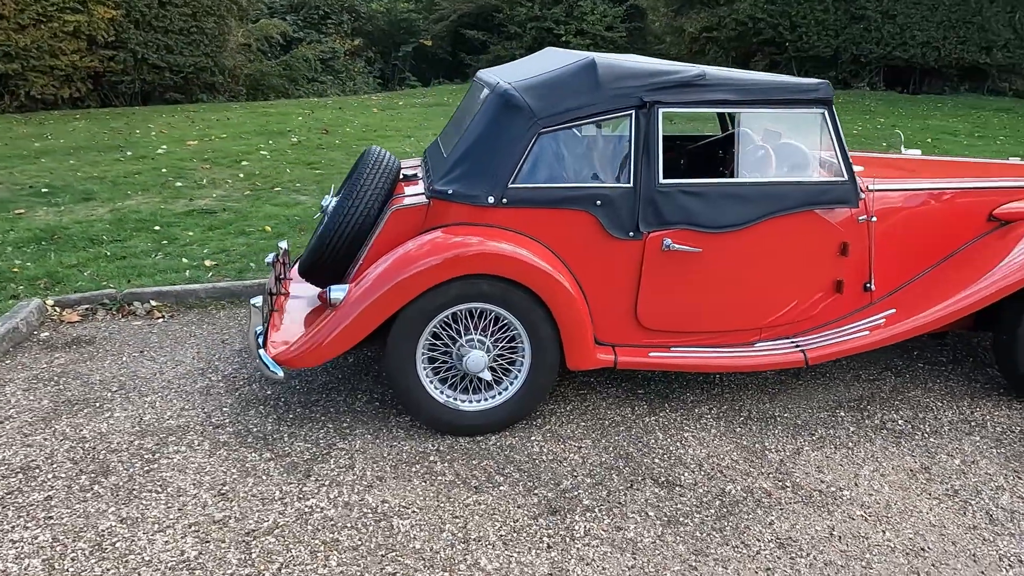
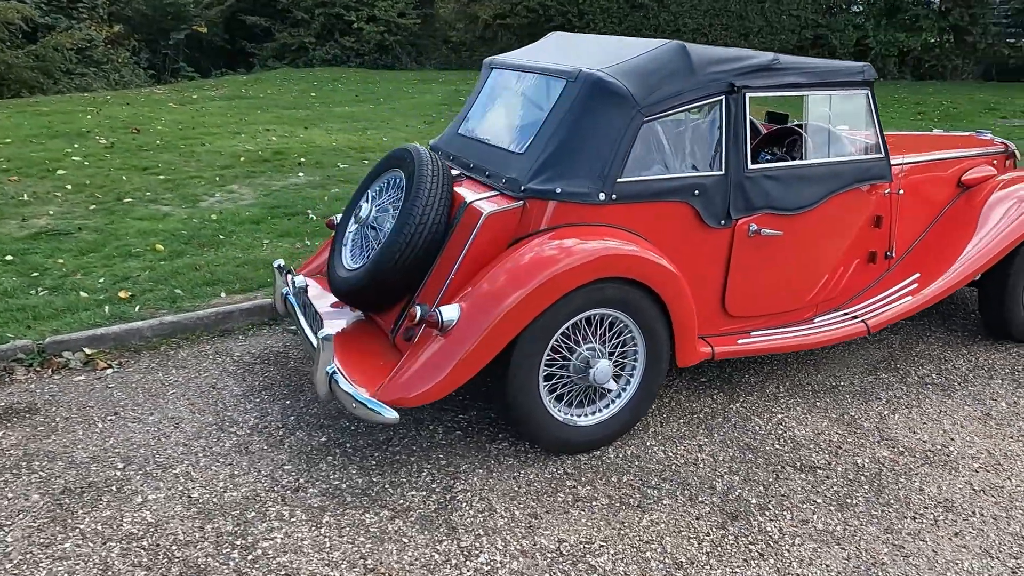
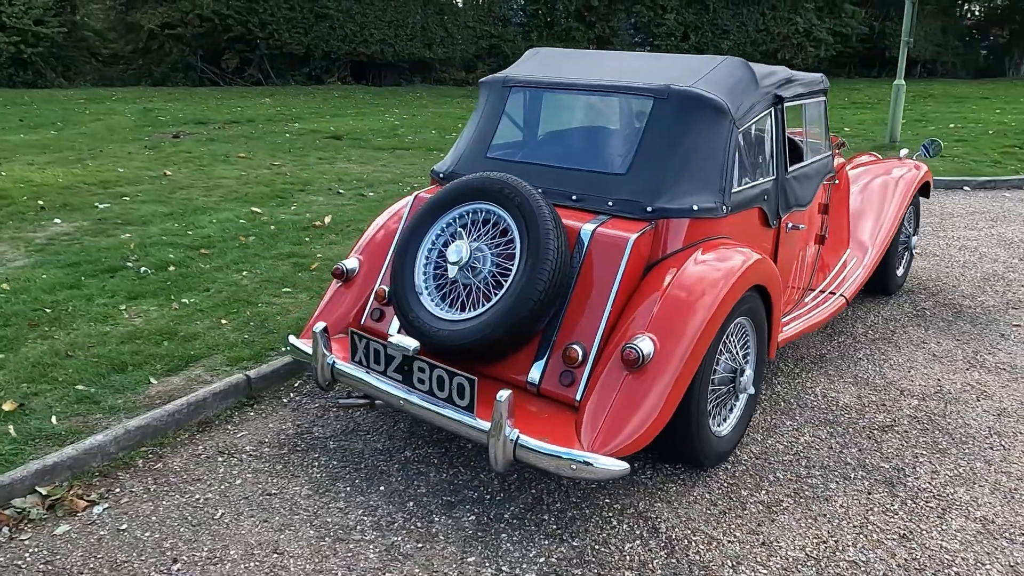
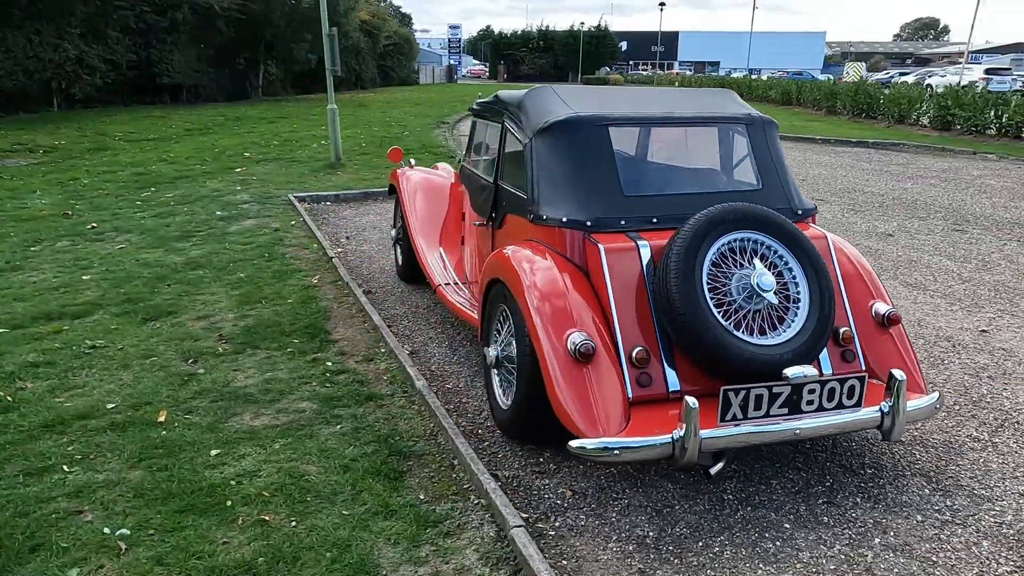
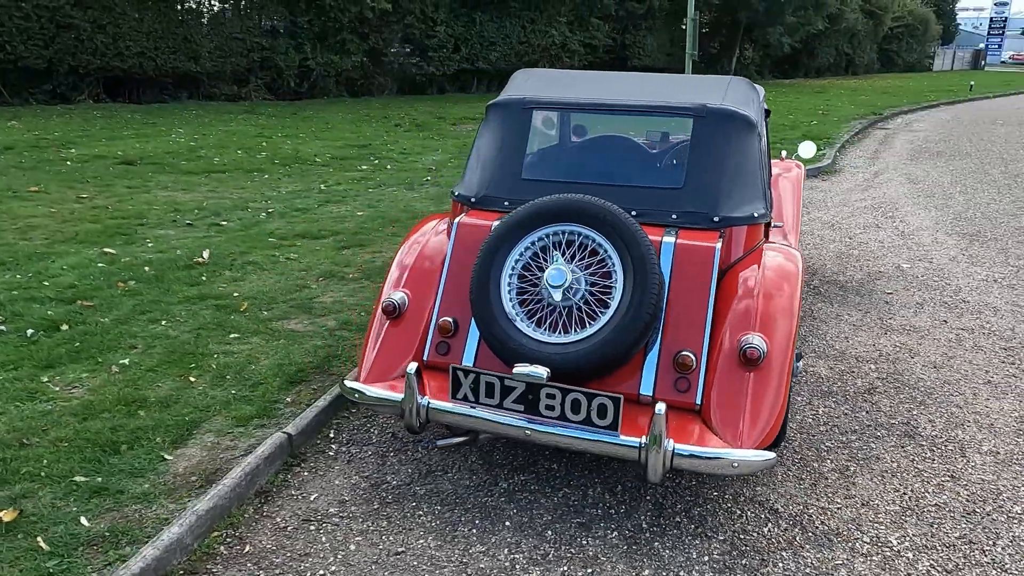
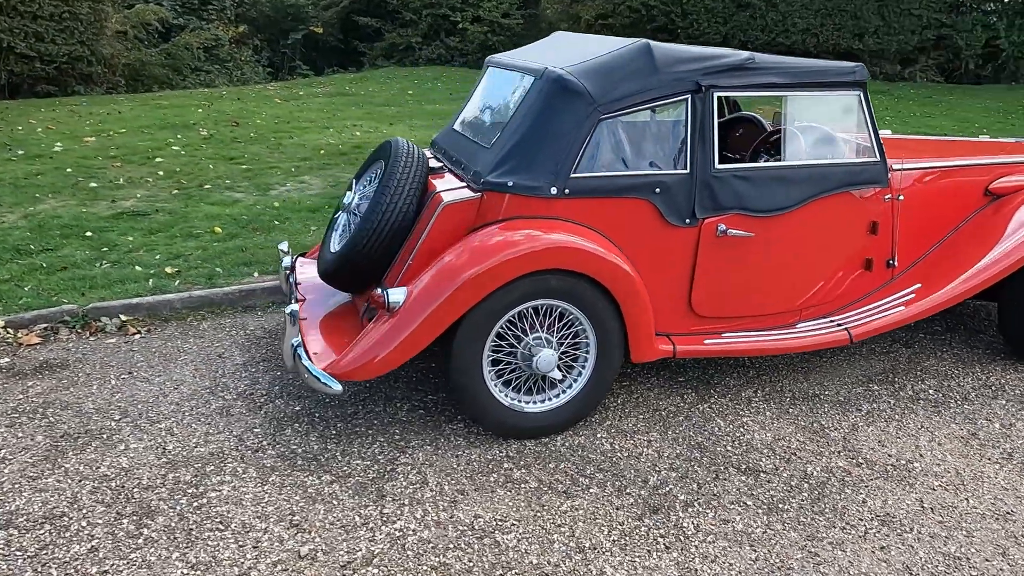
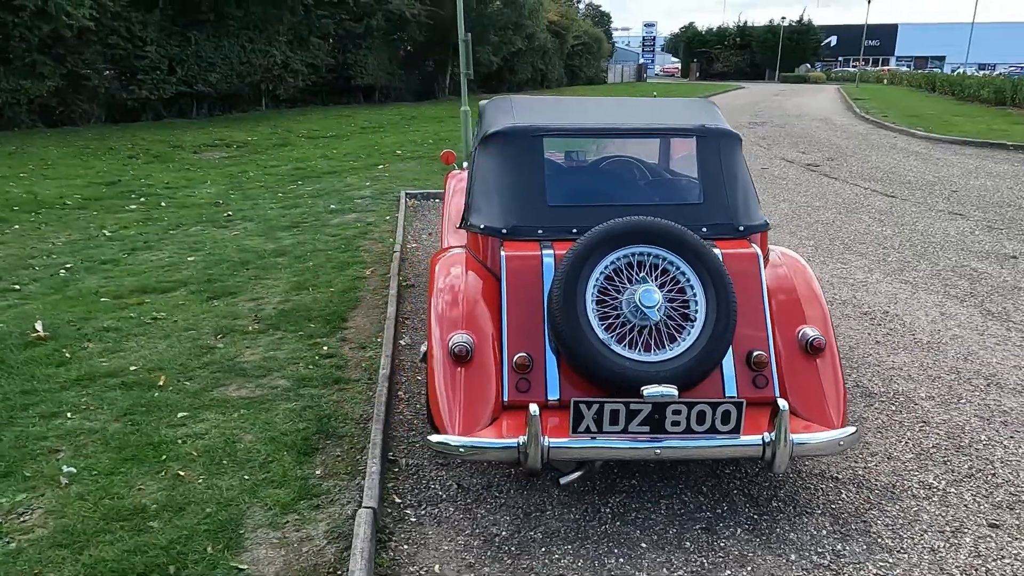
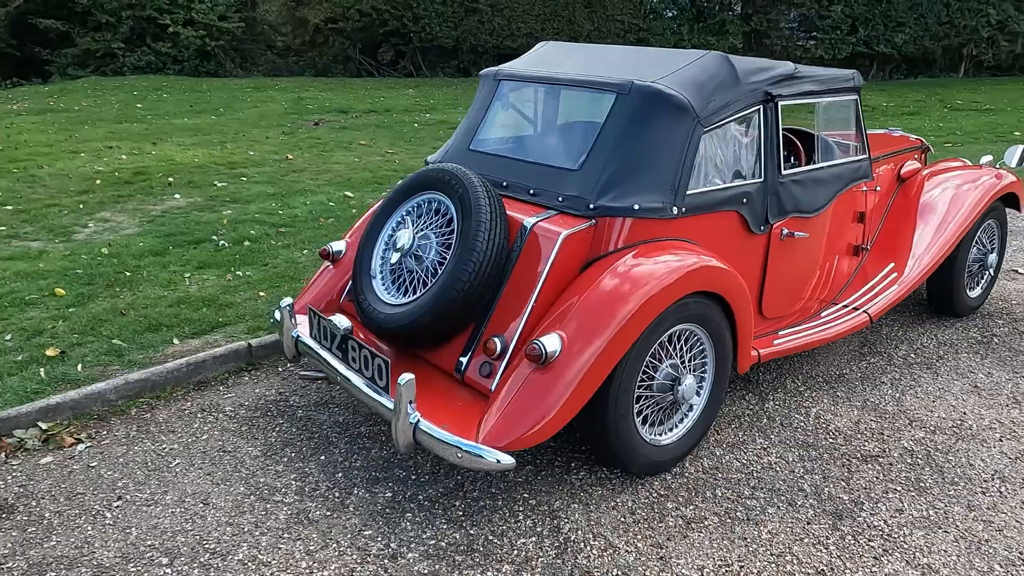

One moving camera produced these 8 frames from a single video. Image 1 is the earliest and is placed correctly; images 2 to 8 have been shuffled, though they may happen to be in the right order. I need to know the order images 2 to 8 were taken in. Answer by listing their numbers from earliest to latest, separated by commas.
6, 2, 8, 3, 5, 7, 4
